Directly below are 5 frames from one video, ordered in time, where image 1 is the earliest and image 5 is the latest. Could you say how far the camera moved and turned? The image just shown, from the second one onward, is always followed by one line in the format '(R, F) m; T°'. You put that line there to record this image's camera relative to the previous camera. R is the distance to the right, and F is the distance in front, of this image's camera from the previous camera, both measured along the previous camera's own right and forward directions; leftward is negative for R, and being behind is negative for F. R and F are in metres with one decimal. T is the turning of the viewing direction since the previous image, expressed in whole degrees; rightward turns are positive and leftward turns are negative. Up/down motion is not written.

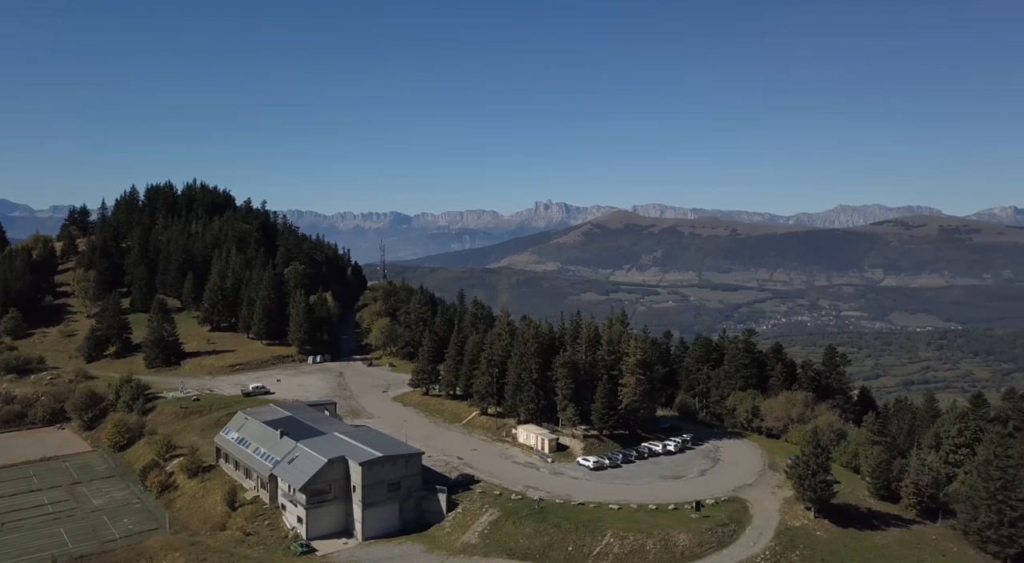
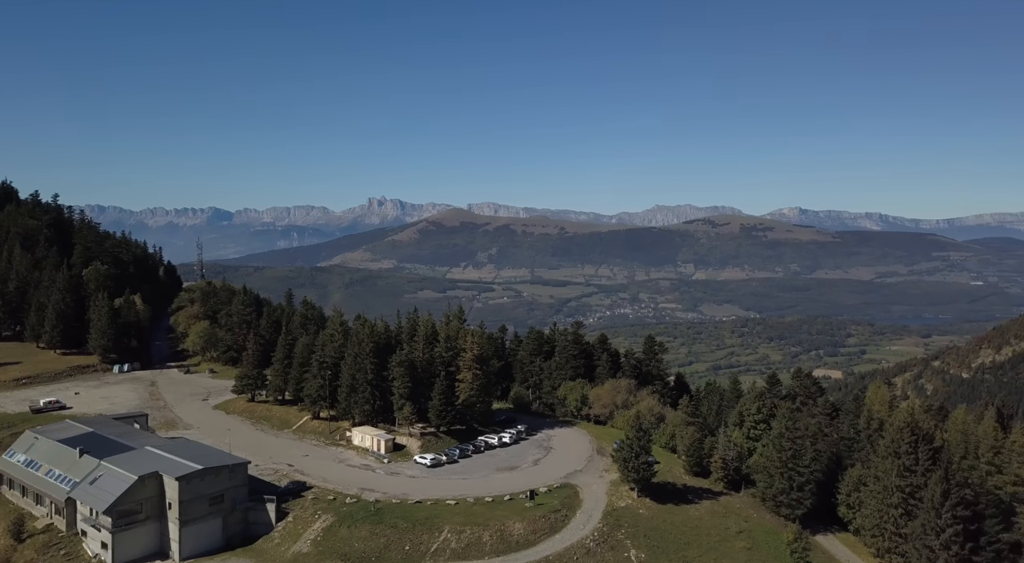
(+0.8, +1.0) m; +11°
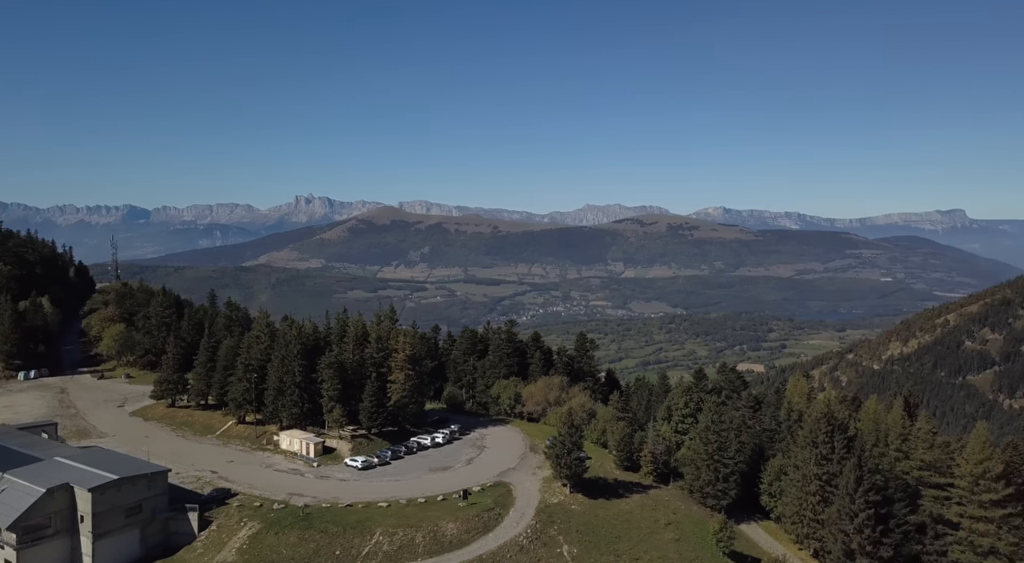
(+0.3, +0.8) m; +5°
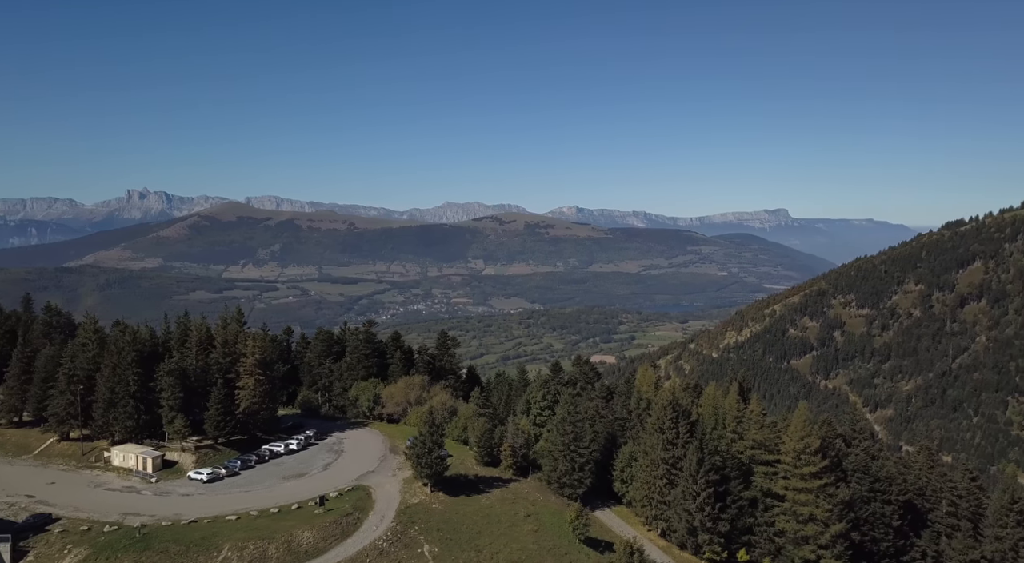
(+0.6, +2.4) m; +10°
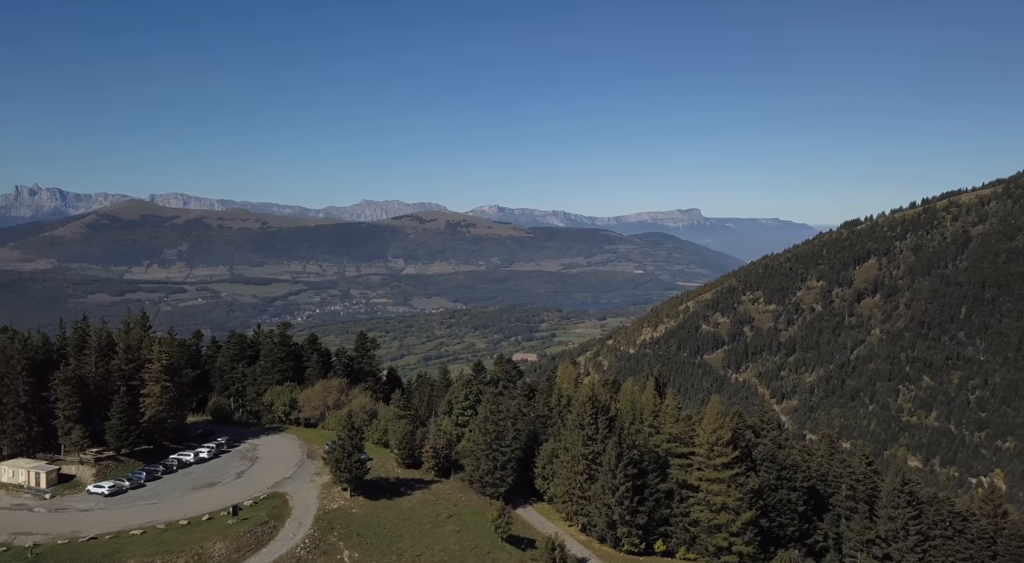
(+0.3, +1.8) m; +5°
